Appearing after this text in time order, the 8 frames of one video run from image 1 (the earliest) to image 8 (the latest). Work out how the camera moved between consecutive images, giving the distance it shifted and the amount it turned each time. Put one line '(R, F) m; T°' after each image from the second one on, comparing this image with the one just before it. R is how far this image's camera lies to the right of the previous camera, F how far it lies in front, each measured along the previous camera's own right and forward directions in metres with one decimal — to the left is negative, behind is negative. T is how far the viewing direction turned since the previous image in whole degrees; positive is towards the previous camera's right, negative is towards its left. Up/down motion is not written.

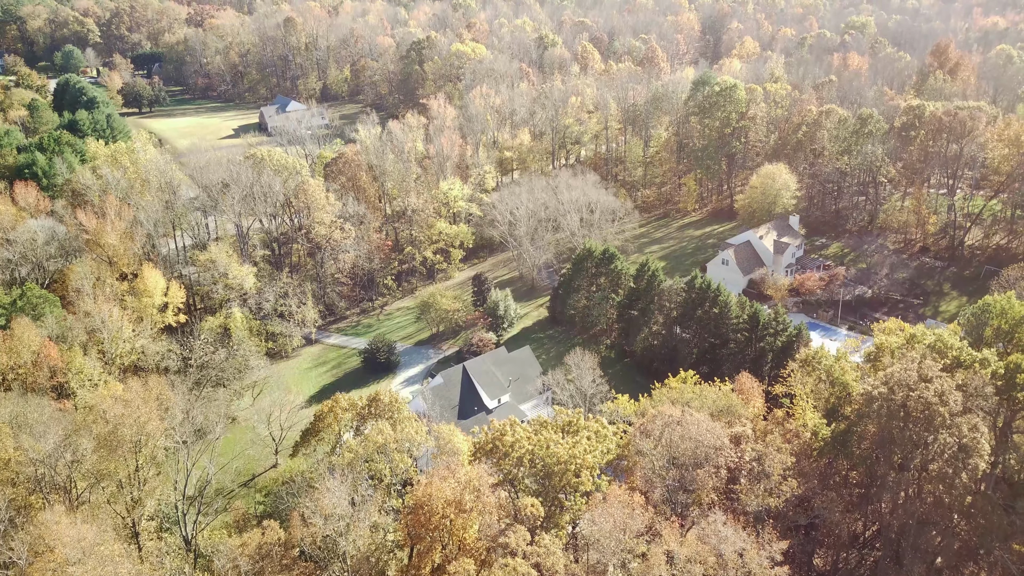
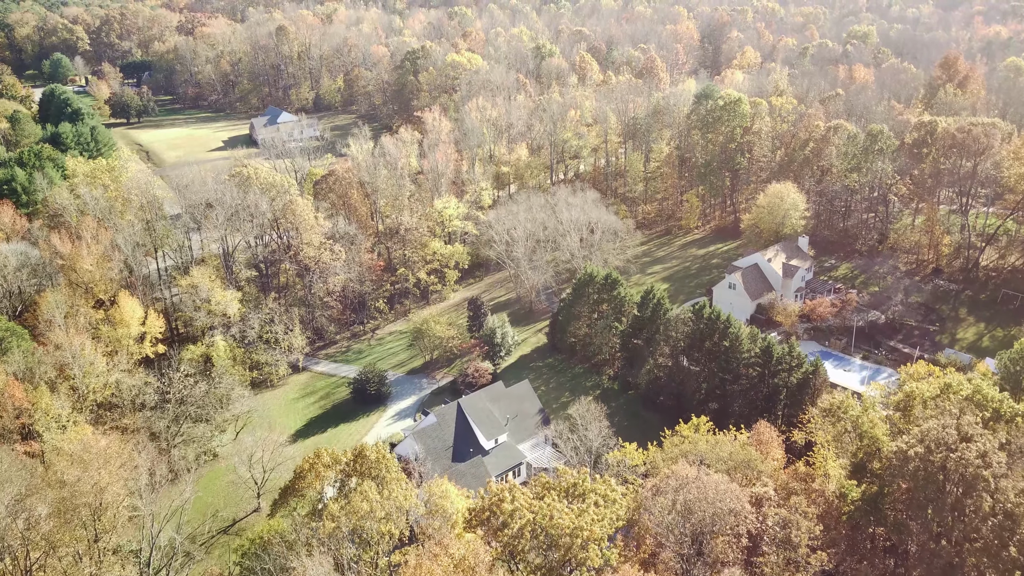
(-0.1, +2.3) m; 0°
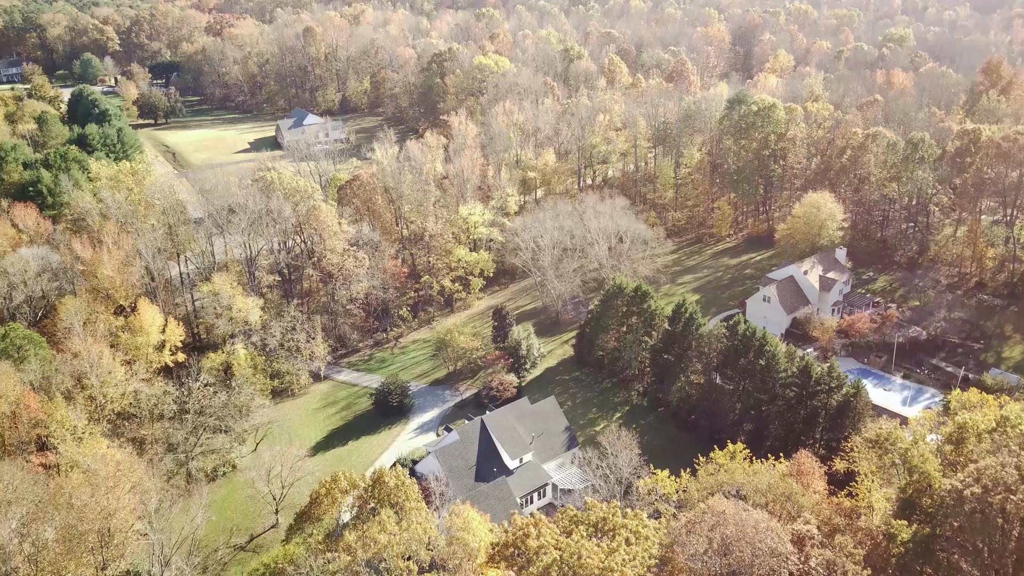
(-0.1, +1.2) m; -2°
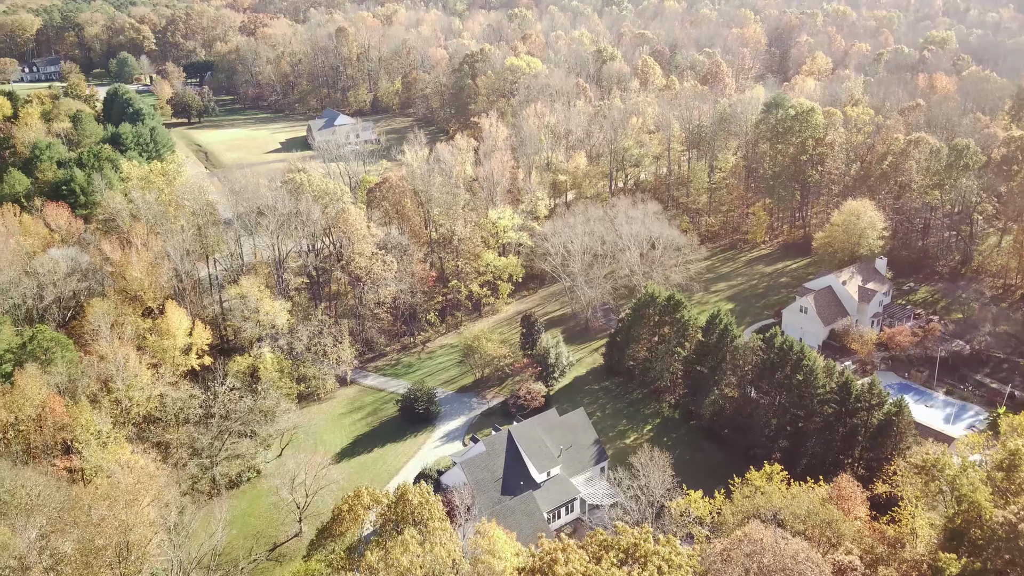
(0.0, +0.8) m; -2°
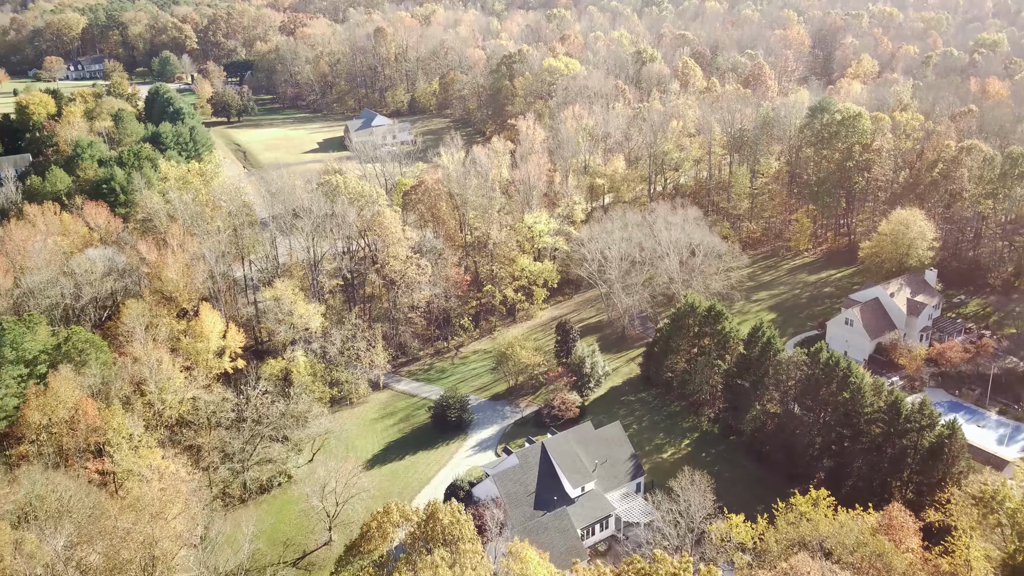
(-0.1, +0.8) m; -2°
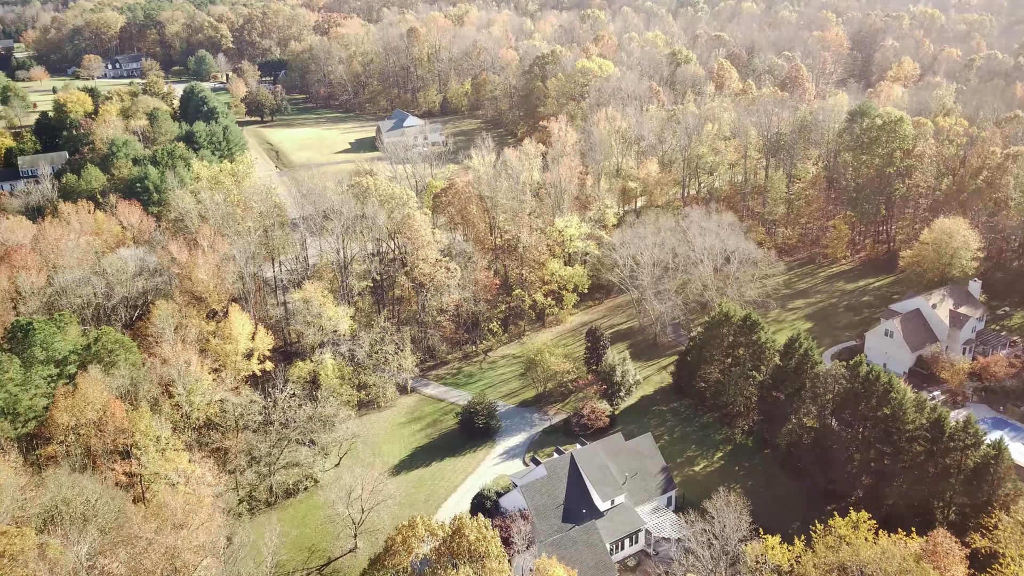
(-0.1, +0.6) m; -2°
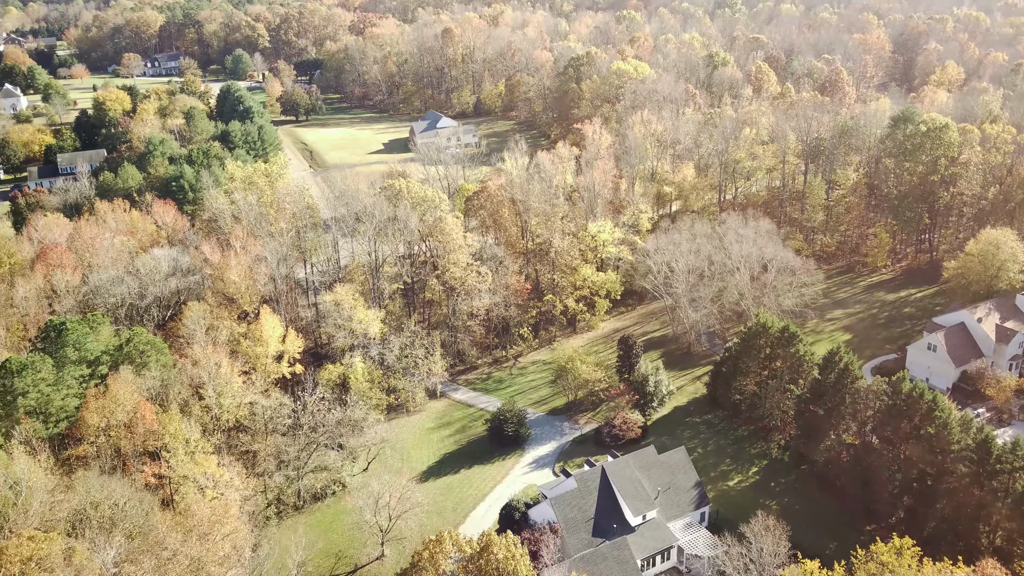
(-0.1, +0.6) m; -2°
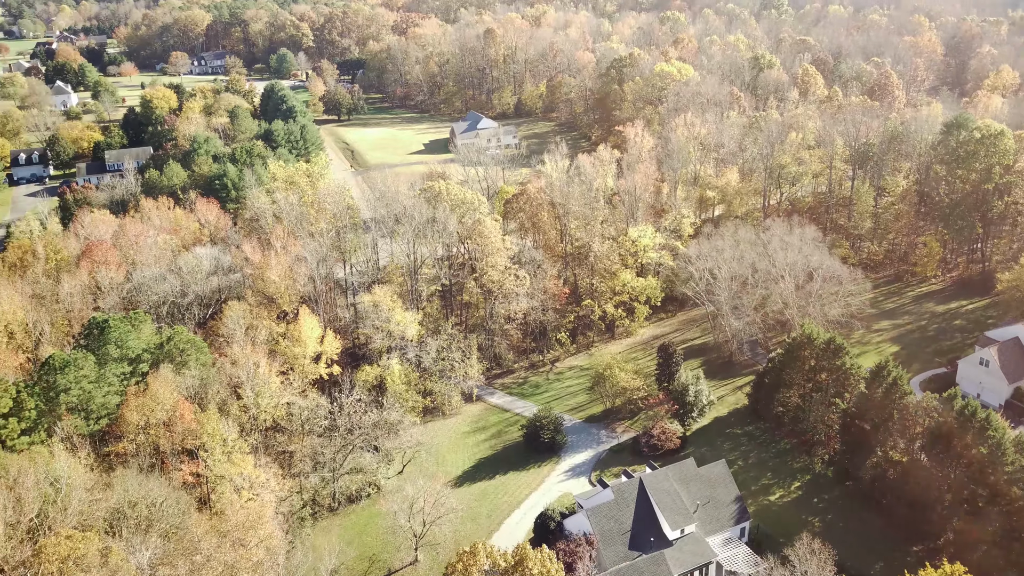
(-0.1, +0.4) m; -3°
